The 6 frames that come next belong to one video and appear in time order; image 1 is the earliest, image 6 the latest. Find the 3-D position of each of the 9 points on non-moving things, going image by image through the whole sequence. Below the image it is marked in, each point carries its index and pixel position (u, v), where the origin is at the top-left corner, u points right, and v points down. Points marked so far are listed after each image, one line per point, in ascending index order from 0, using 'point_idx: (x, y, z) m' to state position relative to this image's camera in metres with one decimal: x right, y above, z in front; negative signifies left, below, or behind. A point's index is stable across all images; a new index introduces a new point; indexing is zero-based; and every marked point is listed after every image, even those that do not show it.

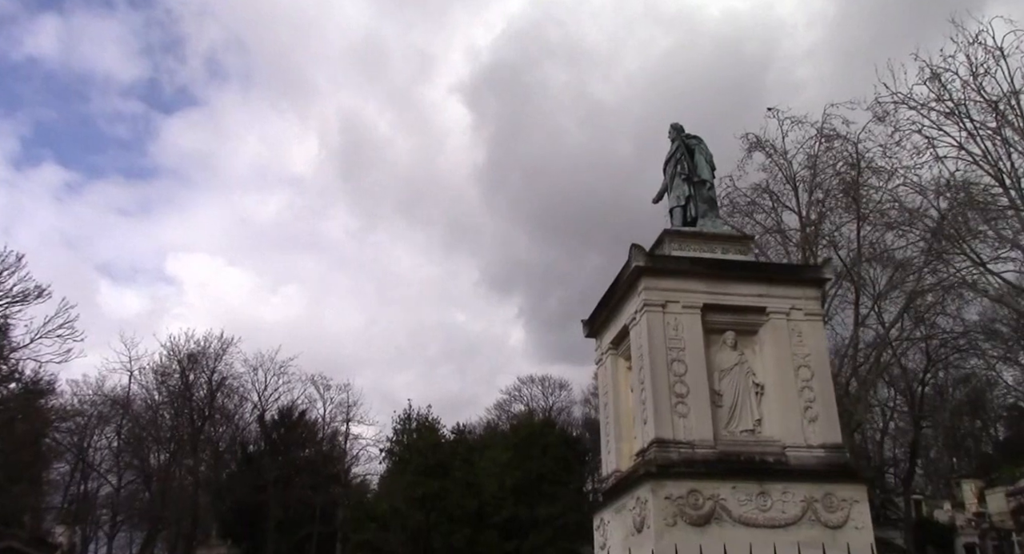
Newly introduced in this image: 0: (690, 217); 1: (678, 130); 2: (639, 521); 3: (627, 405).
0: (+1.9, +0.6, +8.3) m
1: (+1.8, +1.6, +8.9) m
2: (+1.0, -2.0, +6.4) m
3: (+1.1, -1.2, +7.7) m
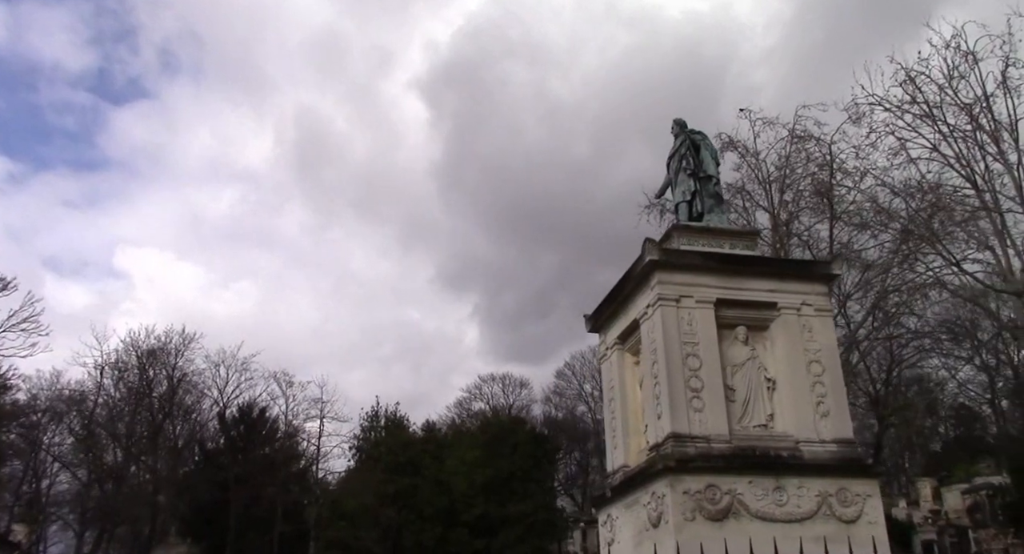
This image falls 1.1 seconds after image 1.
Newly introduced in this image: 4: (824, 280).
0: (+1.9, +0.7, +8.3) m
1: (+1.9, +1.7, +8.9) m
2: (+1.1, -1.9, +6.3) m
3: (+1.2, -1.2, +7.6) m
4: (+2.9, 0.0, +7.4) m
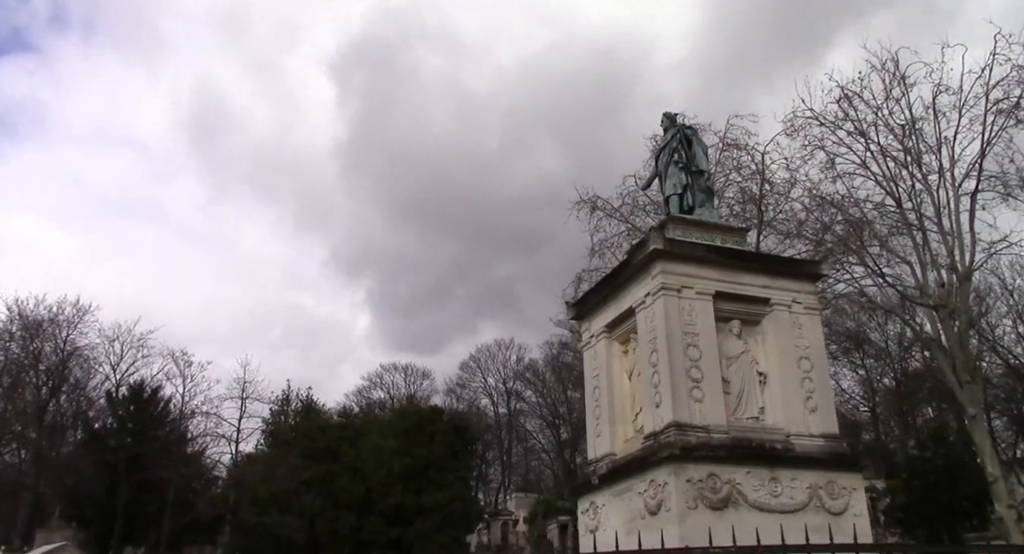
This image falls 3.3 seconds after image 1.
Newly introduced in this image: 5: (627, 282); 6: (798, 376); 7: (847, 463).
0: (+1.8, +0.7, +8.4) m
1: (+1.8, +1.8, +8.9) m
2: (+1.1, -1.8, +6.3) m
3: (+1.1, -1.1, +7.6) m
4: (+2.8, 0.0, +7.5) m
5: (+1.1, -0.1, +7.5) m
6: (+2.5, -0.9, +7.1) m
7: (+2.8, -1.6, +6.7) m
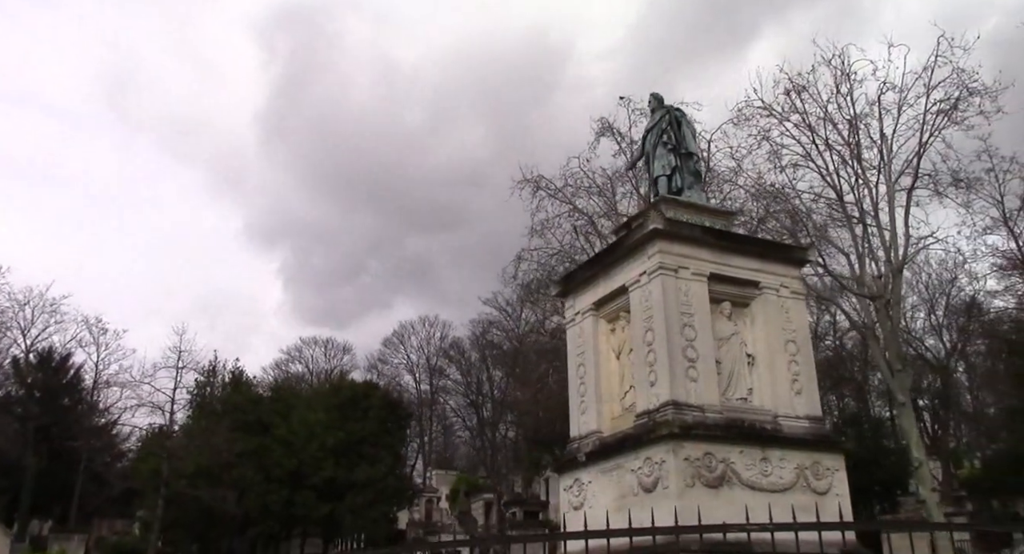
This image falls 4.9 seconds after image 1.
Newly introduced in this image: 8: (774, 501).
0: (+1.7, +0.9, +8.4) m
1: (+1.7, +2.0, +8.9) m
2: (+1.1, -1.6, +6.4) m
3: (+0.9, -0.9, +7.6) m
4: (+2.8, +0.1, +7.7) m
5: (+1.0, +0.2, +7.5) m
6: (+2.5, -0.7, +7.2) m
7: (+2.8, -1.4, +6.9) m
8: (+2.1, -1.8, +6.4) m
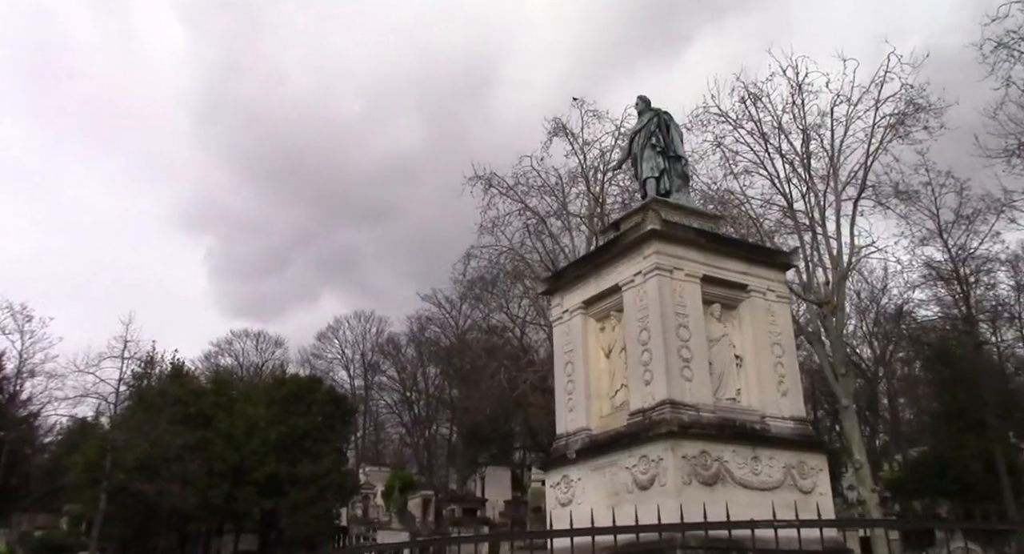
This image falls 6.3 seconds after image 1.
0: (+1.6, +0.9, +8.5) m
1: (+1.5, +2.0, +9.0) m
2: (+1.1, -1.6, +6.4) m
3: (+0.8, -0.9, +7.7) m
4: (+2.7, +0.1, +7.9) m
5: (+1.0, +0.2, +7.6) m
6: (+2.4, -0.8, +7.4) m
7: (+2.7, -1.5, +7.1) m
8: (+2.1, -1.8, +6.6) m
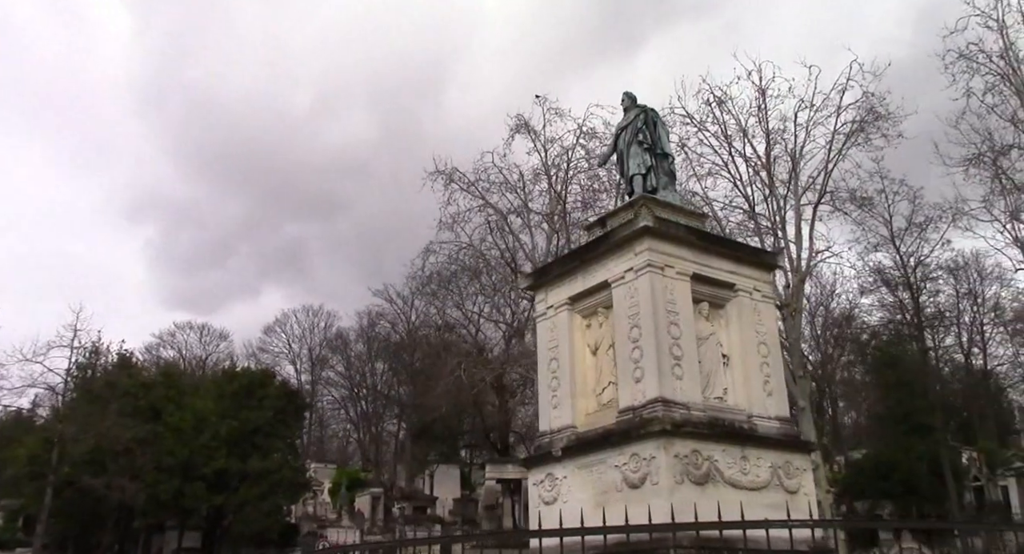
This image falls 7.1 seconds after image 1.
0: (+1.5, +1.0, +8.5) m
1: (+1.4, +2.0, +9.0) m
2: (+1.0, -1.6, +6.4) m
3: (+0.7, -0.8, +7.6) m
4: (+2.5, +0.1, +7.9) m
5: (+0.8, +0.2, +7.5) m
6: (+2.3, -0.8, +7.4) m
7: (+2.6, -1.5, +7.1) m
8: (+2.0, -1.8, +6.6) m
